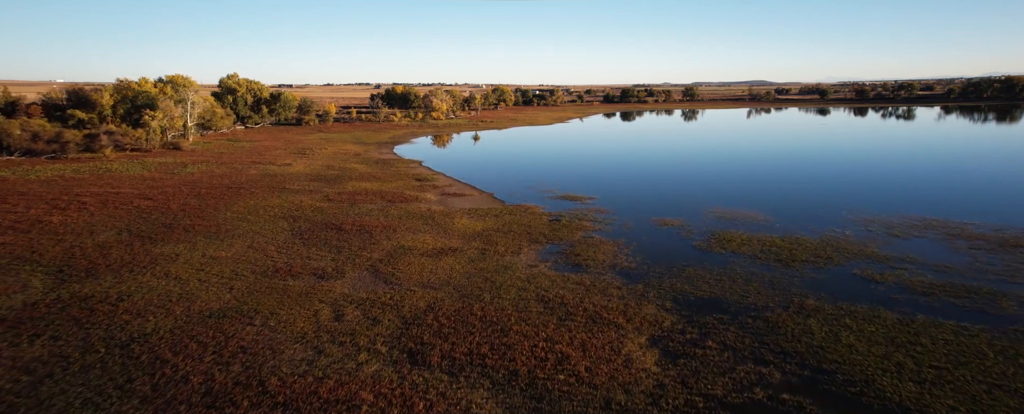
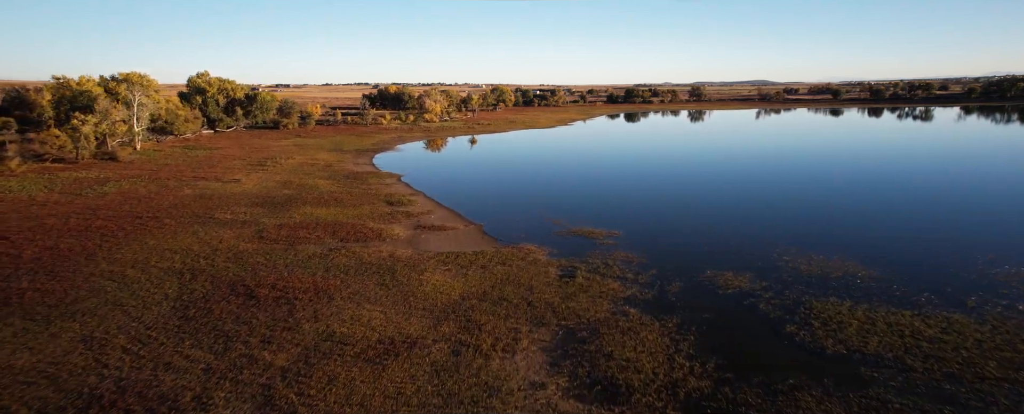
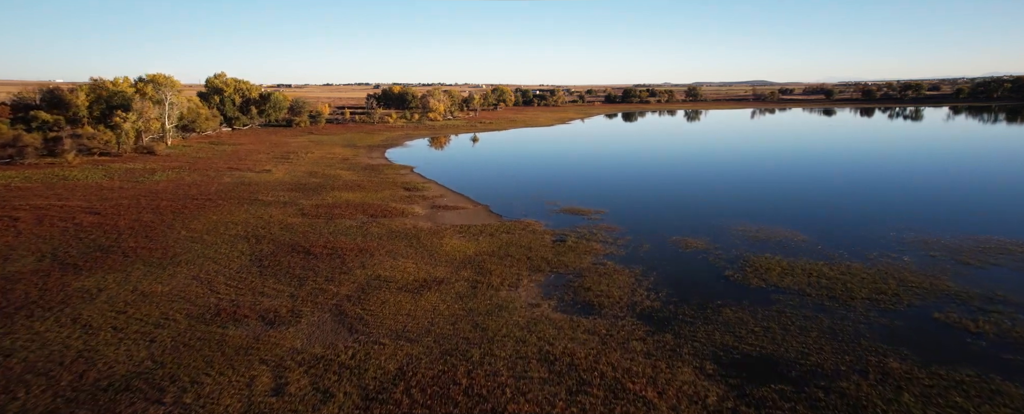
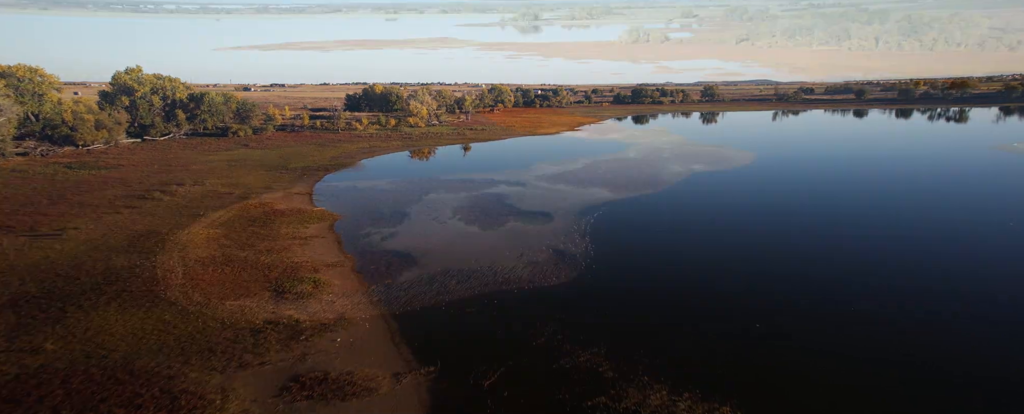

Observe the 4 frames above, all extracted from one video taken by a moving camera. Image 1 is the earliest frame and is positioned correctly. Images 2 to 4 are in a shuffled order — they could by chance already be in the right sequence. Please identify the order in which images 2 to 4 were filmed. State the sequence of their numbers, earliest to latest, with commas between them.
3, 2, 4
